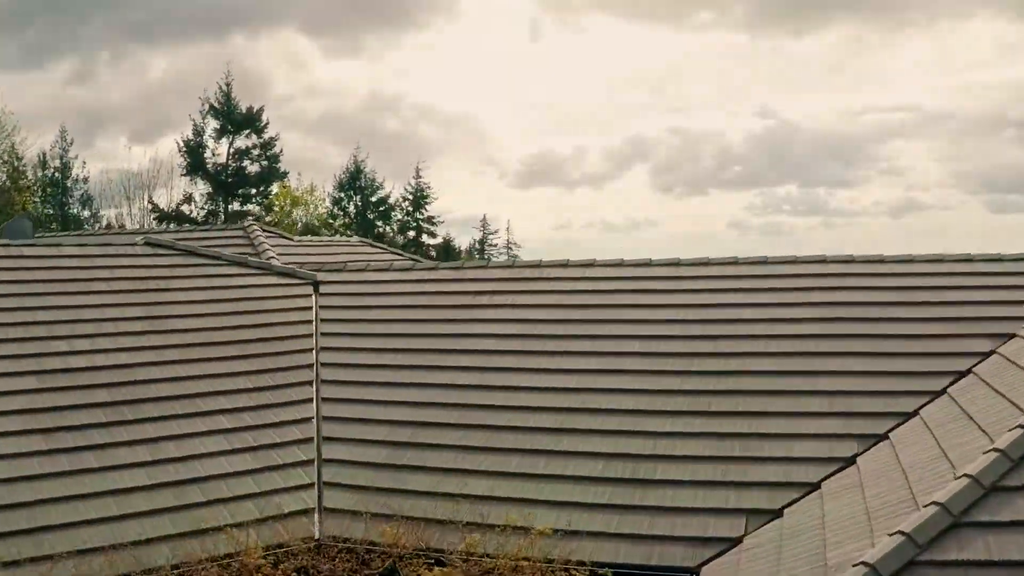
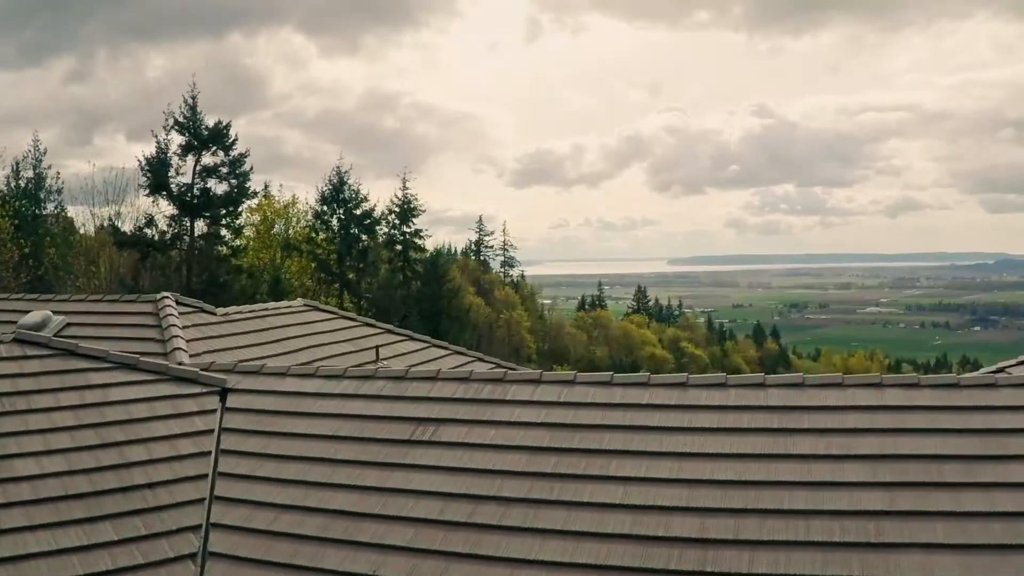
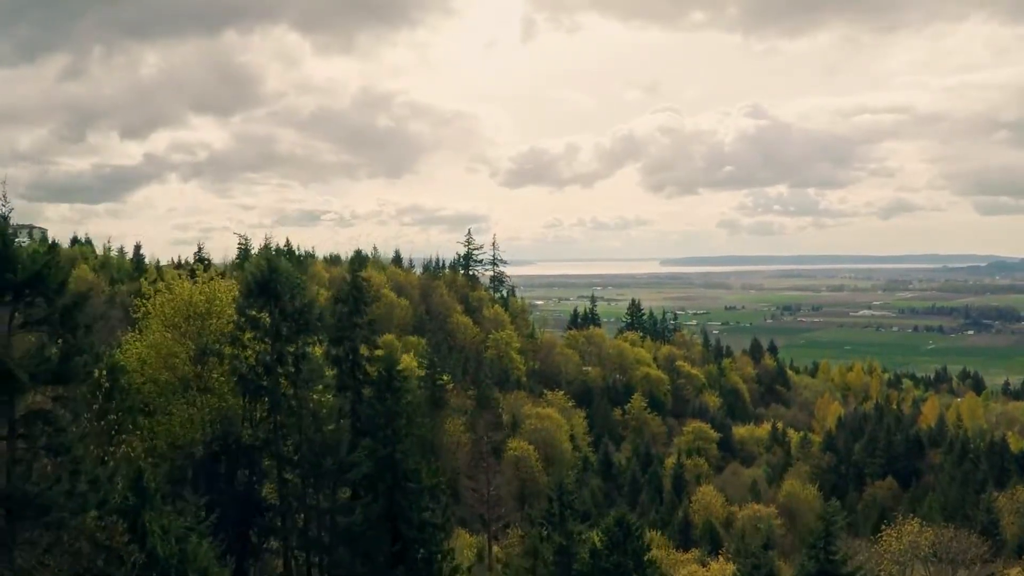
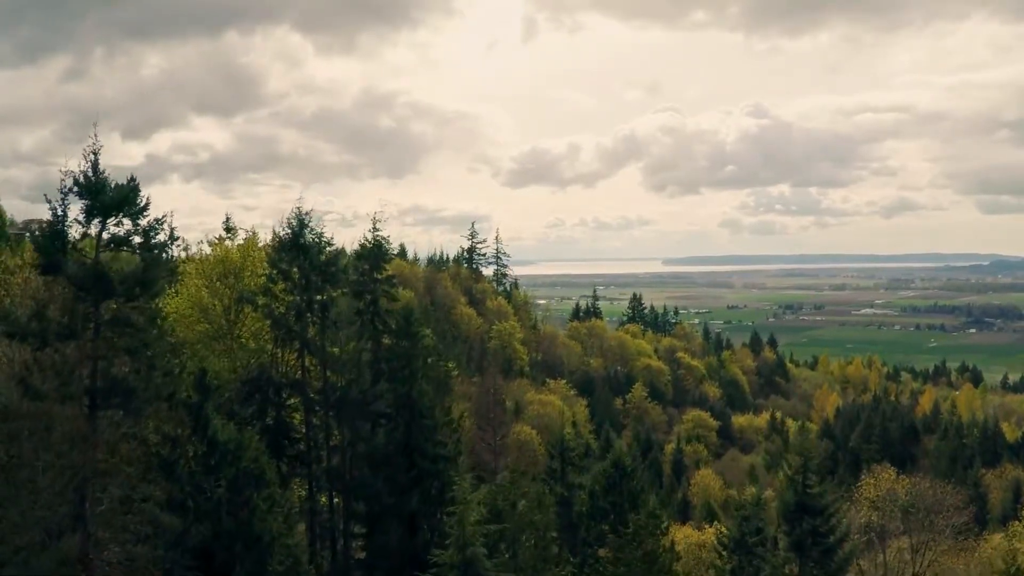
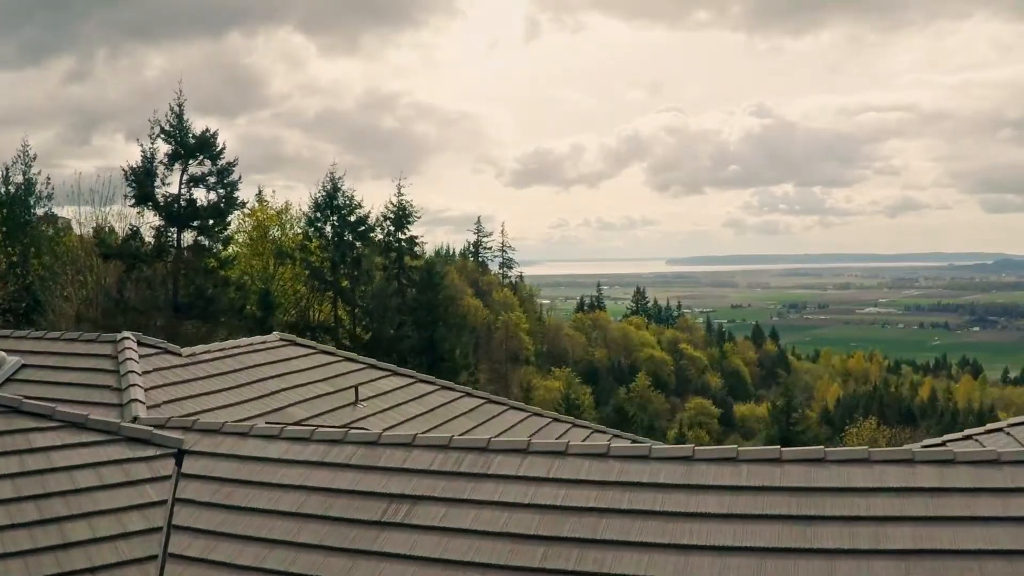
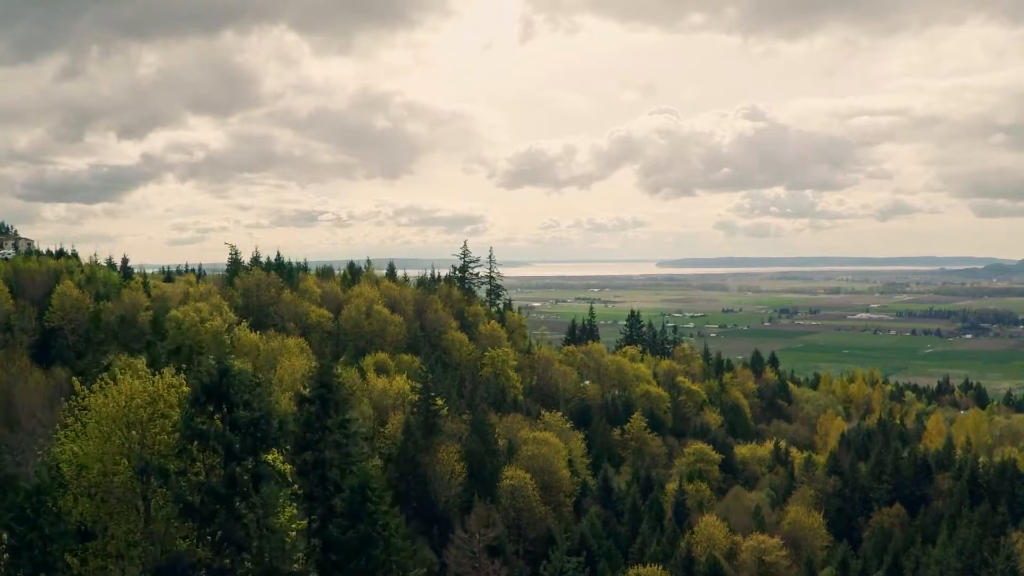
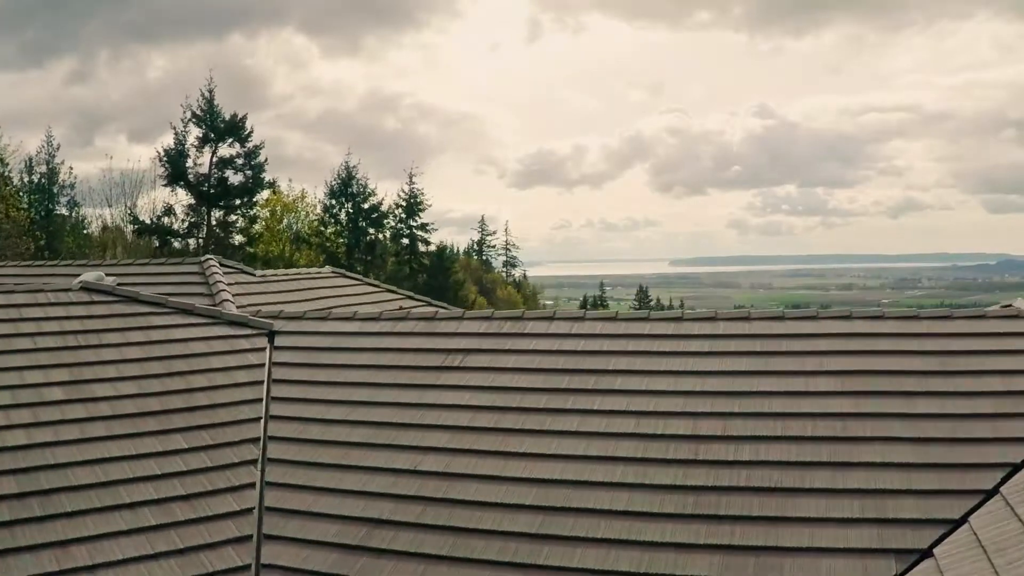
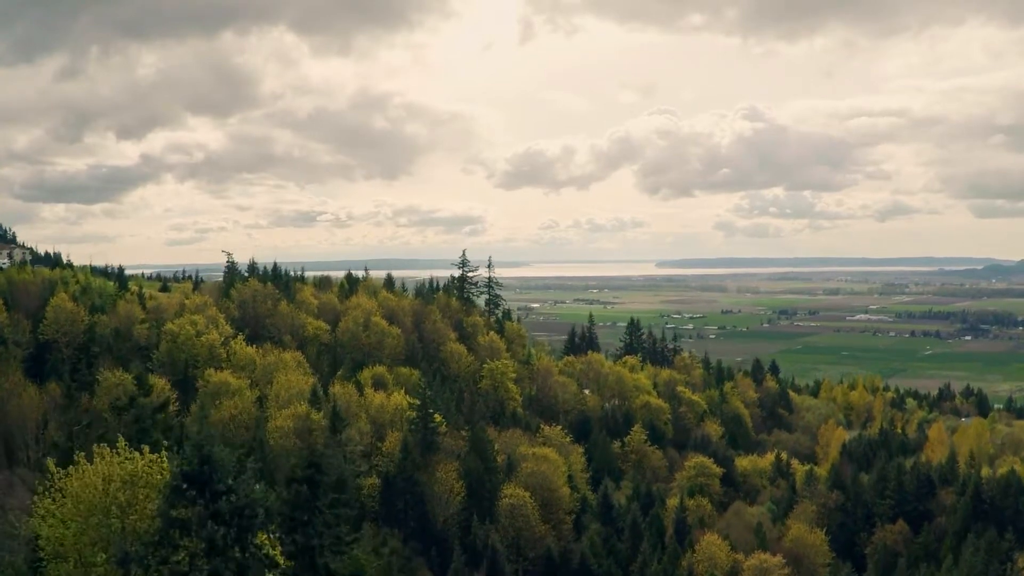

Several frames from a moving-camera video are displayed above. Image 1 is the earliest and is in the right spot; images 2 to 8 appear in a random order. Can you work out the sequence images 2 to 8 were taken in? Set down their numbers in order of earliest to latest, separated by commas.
7, 2, 5, 4, 3, 6, 8
